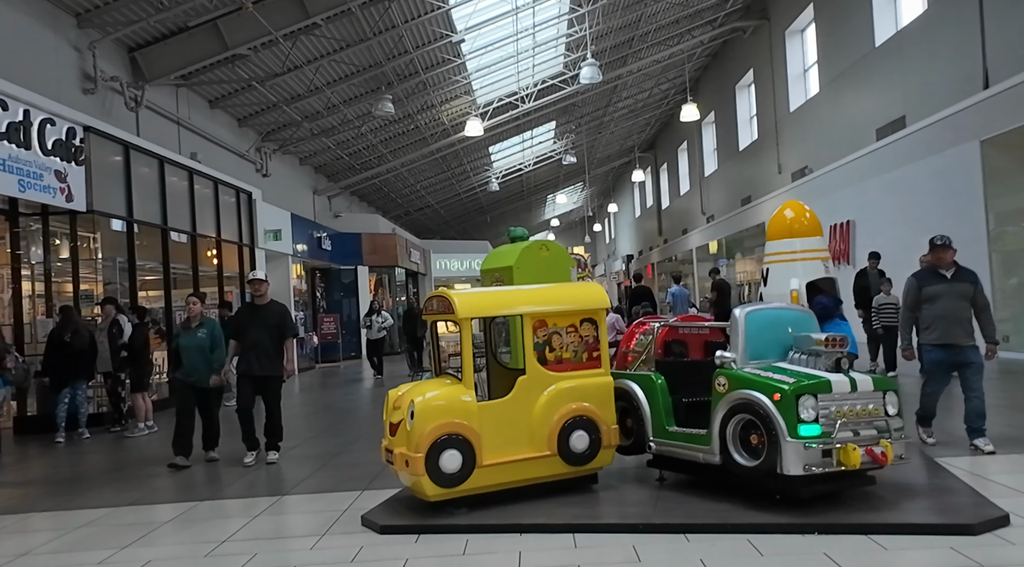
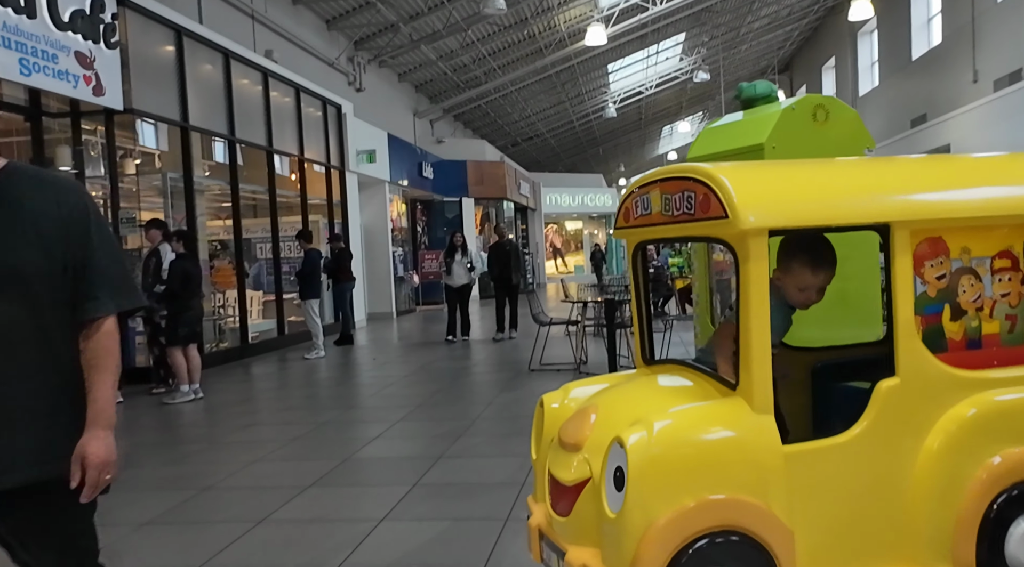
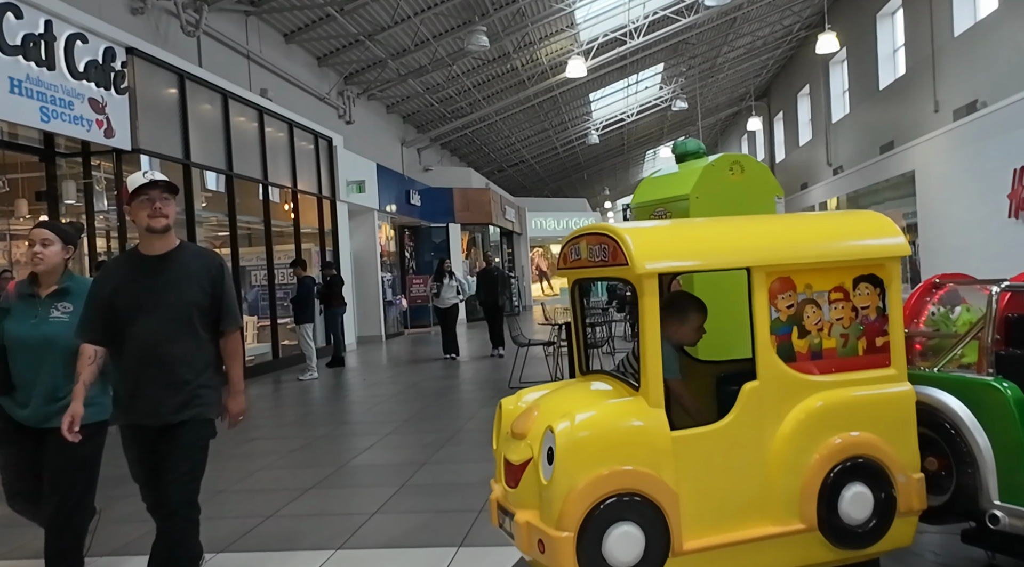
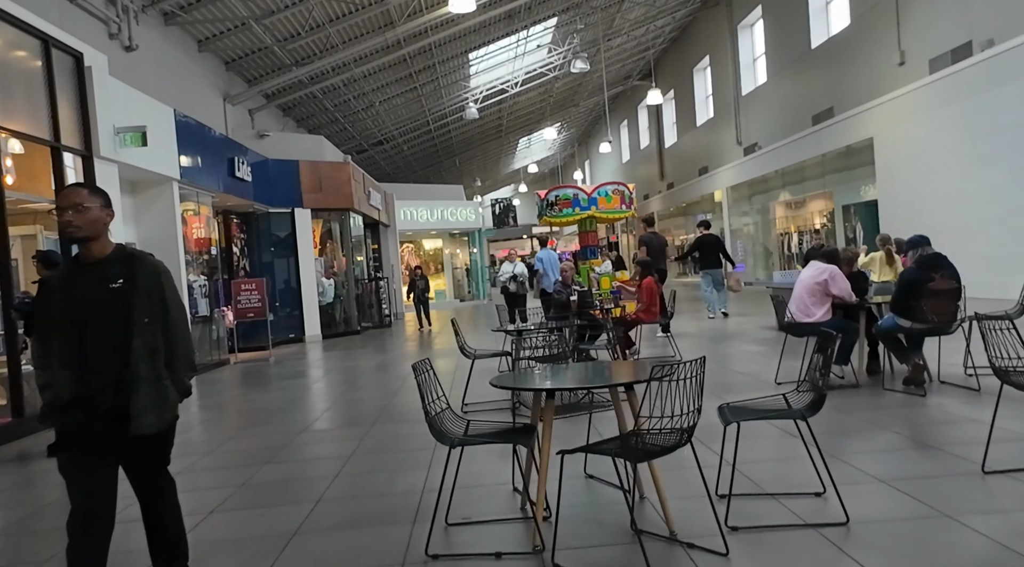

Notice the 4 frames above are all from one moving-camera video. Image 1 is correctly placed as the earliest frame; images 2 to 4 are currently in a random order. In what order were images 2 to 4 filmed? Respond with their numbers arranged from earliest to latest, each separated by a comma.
3, 2, 4
